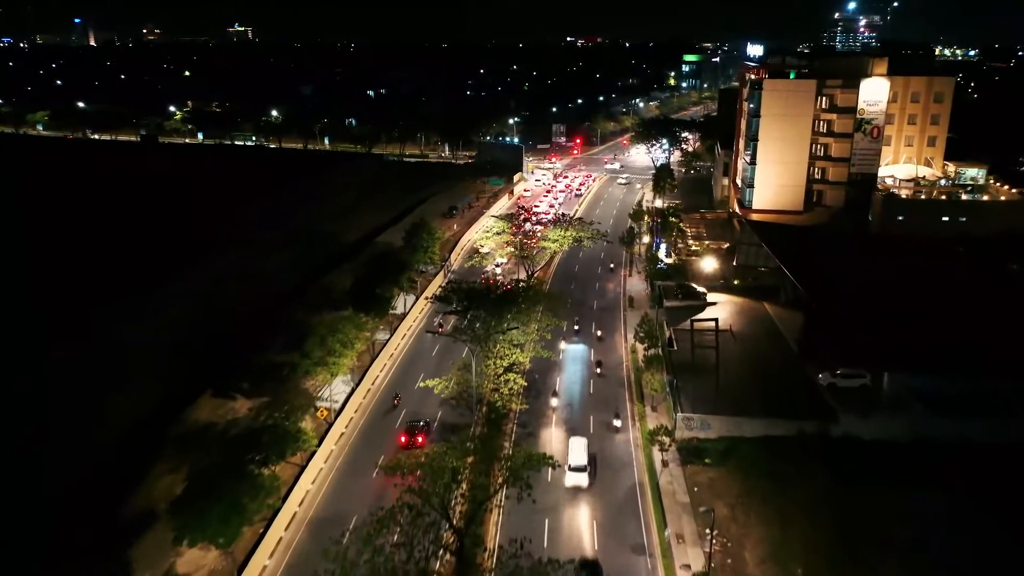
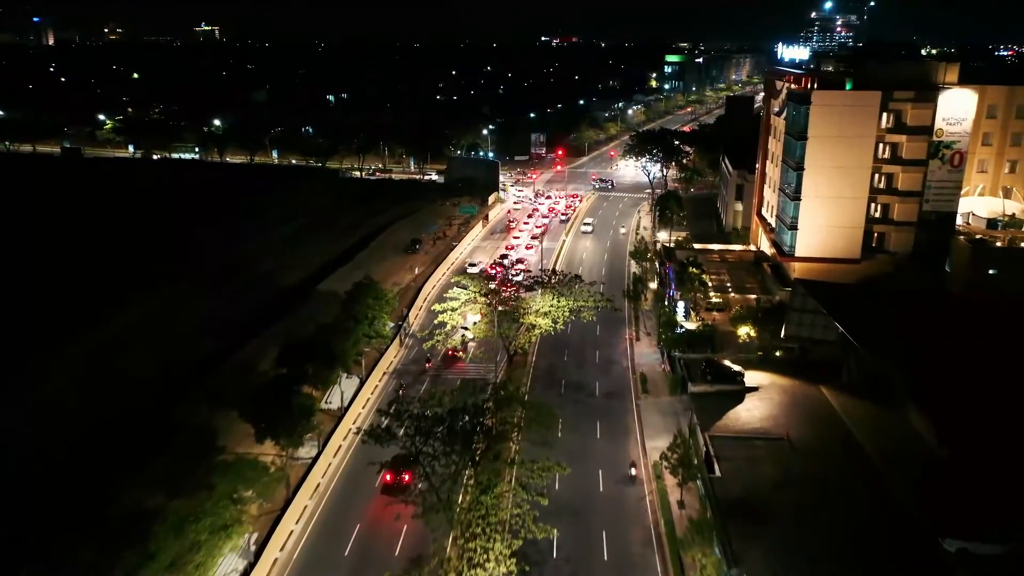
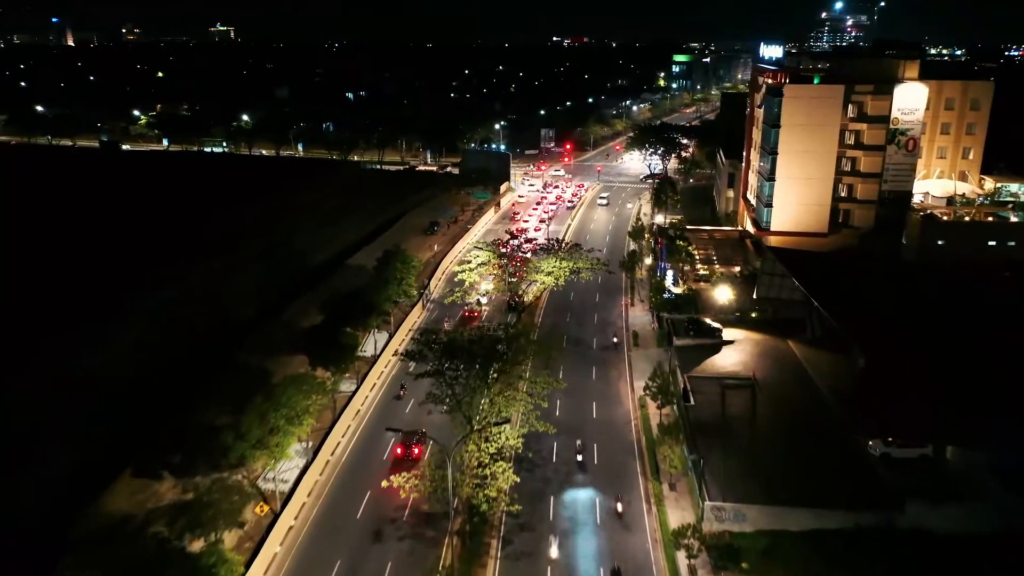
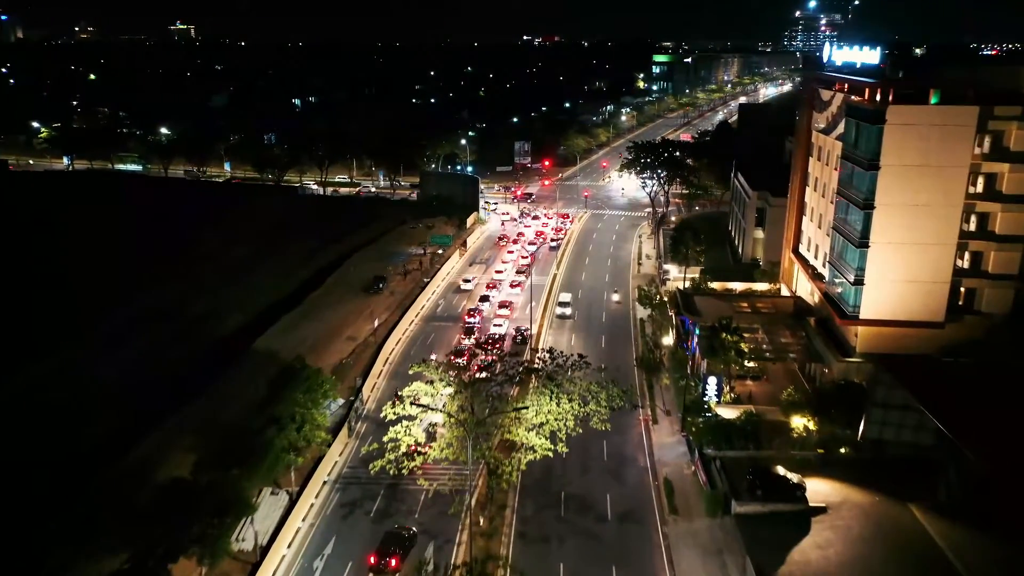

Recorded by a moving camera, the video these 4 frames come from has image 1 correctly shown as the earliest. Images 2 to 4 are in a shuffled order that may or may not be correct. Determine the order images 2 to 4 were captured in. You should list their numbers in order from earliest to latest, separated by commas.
3, 2, 4
